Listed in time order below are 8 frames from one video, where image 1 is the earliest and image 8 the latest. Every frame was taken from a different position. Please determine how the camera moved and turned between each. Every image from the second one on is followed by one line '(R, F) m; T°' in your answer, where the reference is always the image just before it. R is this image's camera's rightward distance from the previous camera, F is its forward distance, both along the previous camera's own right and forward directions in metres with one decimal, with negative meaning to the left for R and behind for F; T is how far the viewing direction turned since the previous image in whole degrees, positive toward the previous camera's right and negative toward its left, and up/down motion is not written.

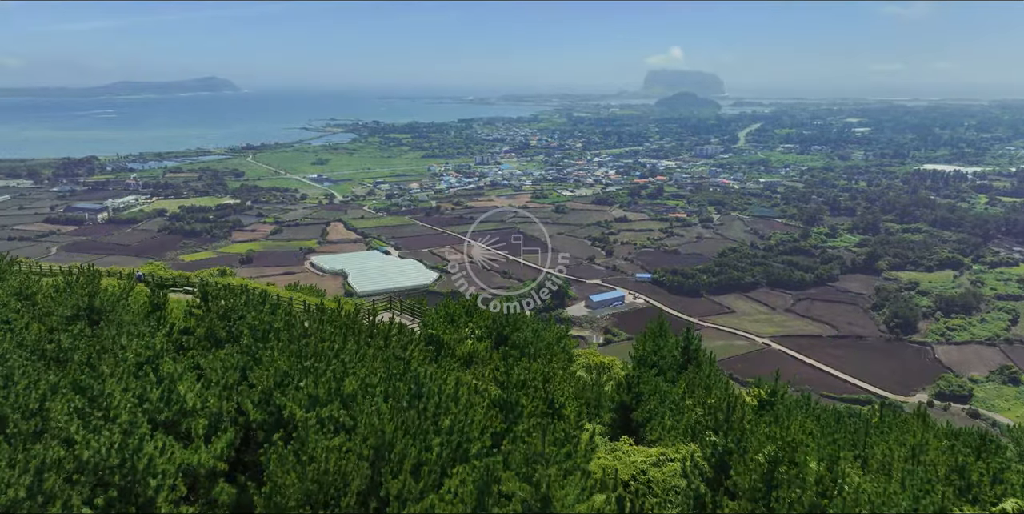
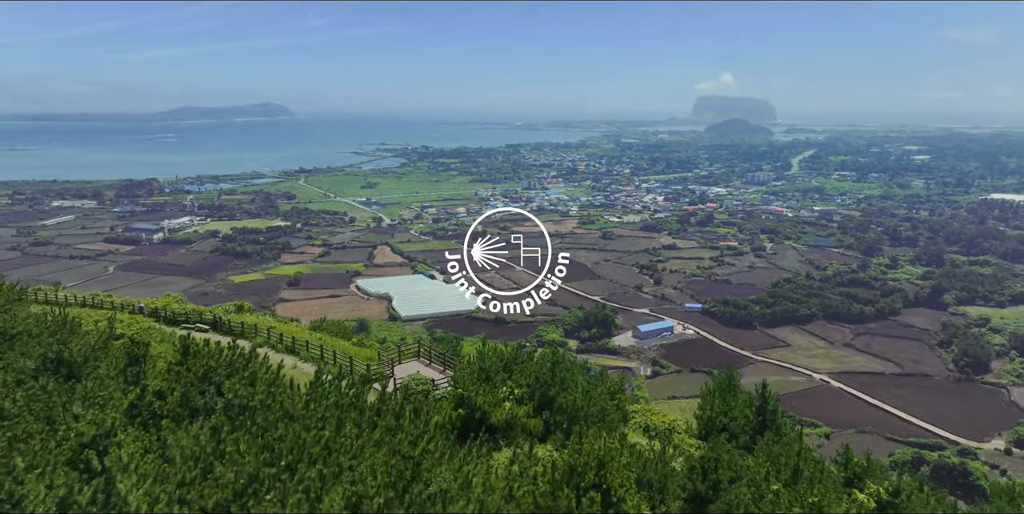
(0.0, +0.5) m; -4°
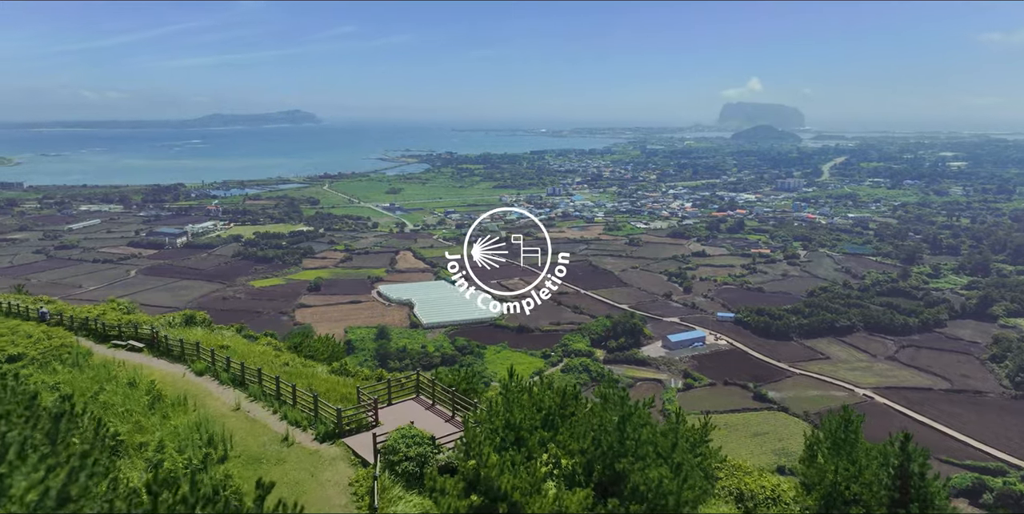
(-0.1, +1.0) m; -2°
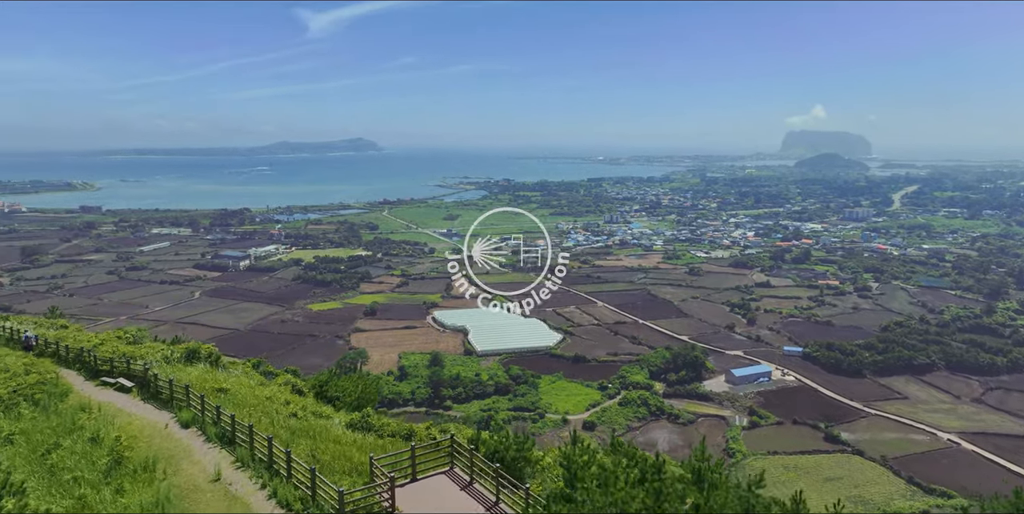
(0.0, +0.6) m; -5°
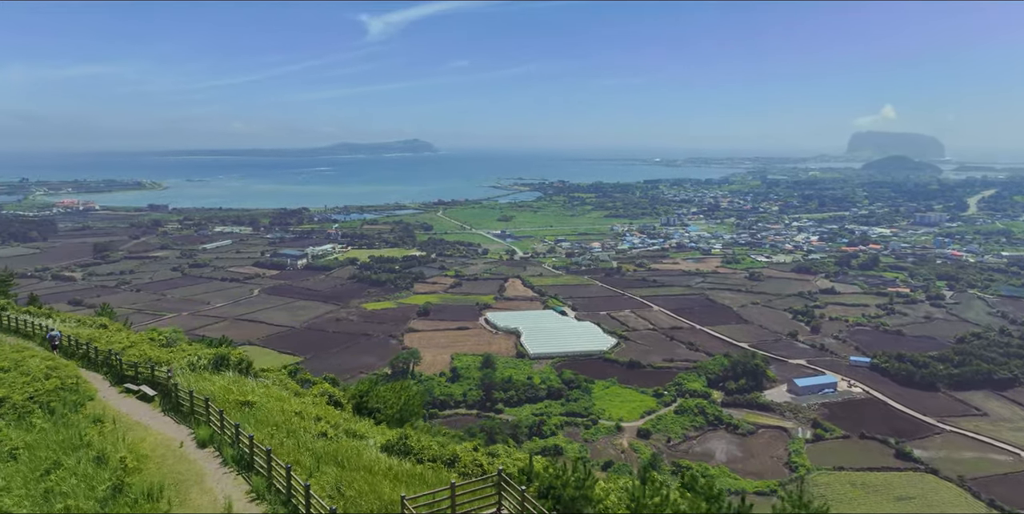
(0.0, +0.5) m; -4°
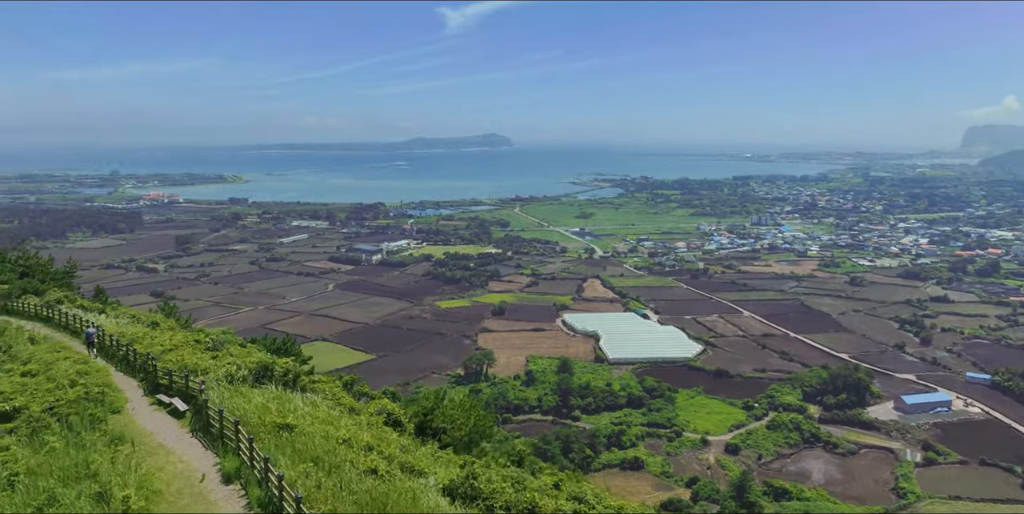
(-0.2, +1.4) m; -6°
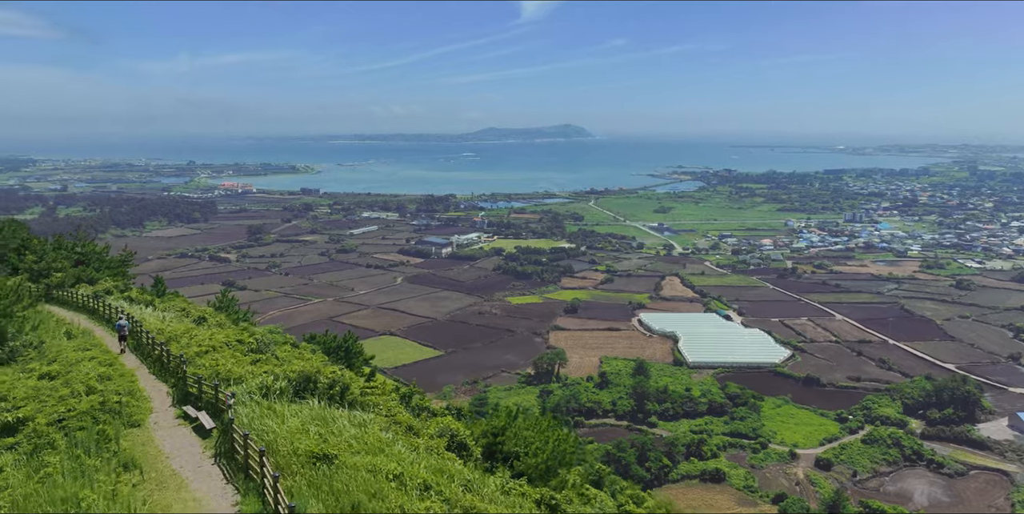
(-0.2, +1.3) m; -6°
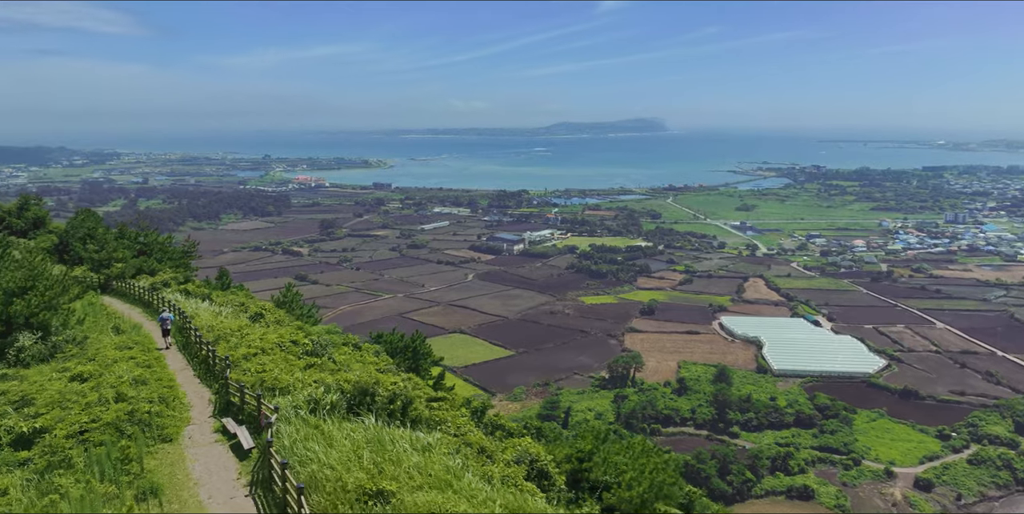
(-0.2, +1.0) m; -6°
